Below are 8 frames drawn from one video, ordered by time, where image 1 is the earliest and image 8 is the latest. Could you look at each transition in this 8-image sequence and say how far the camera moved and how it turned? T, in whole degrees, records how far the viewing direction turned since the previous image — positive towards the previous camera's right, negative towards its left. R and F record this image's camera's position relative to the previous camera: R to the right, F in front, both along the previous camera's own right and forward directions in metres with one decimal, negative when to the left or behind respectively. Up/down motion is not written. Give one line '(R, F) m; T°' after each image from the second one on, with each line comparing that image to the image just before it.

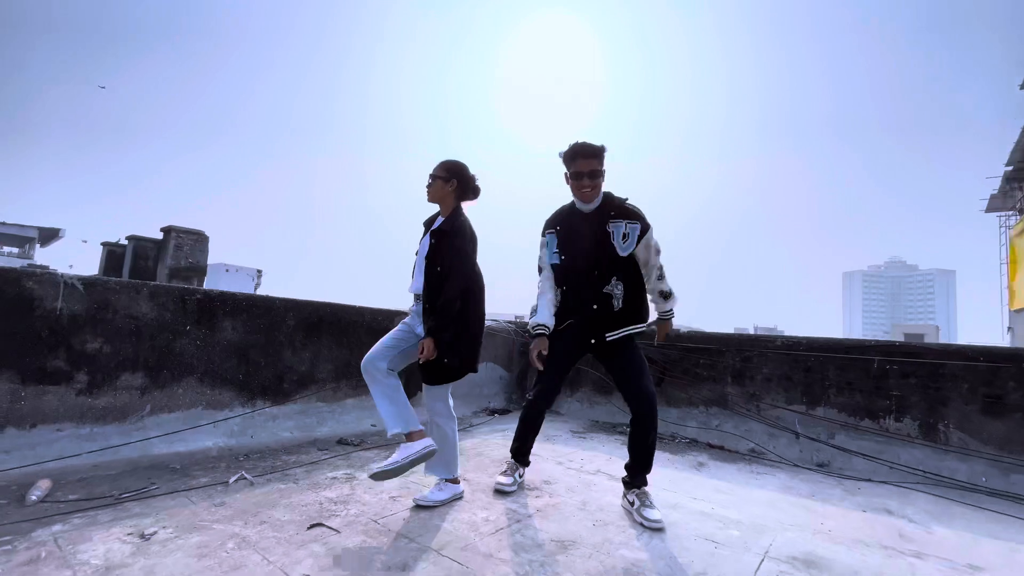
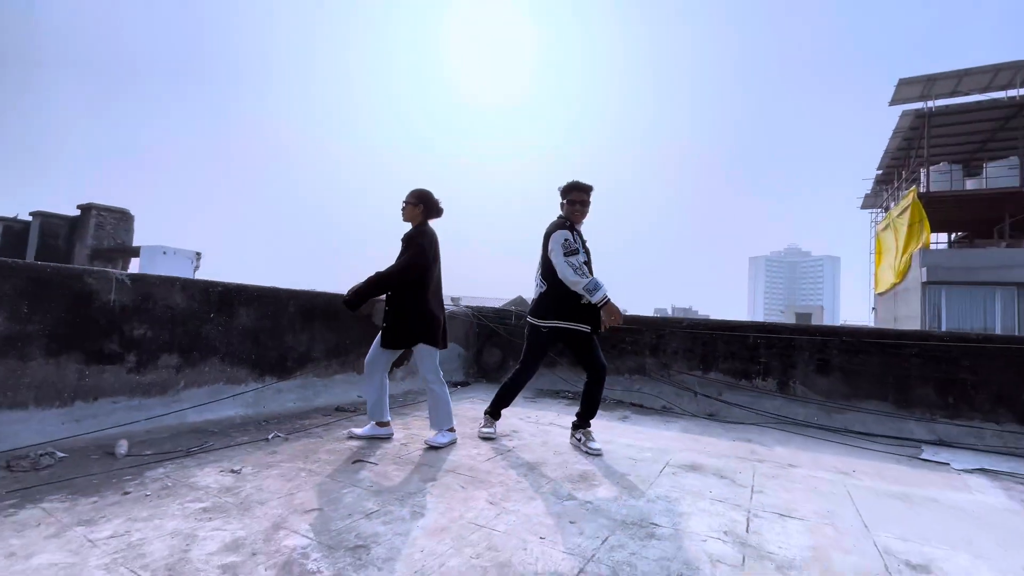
(-0.3, -0.7) m; +8°
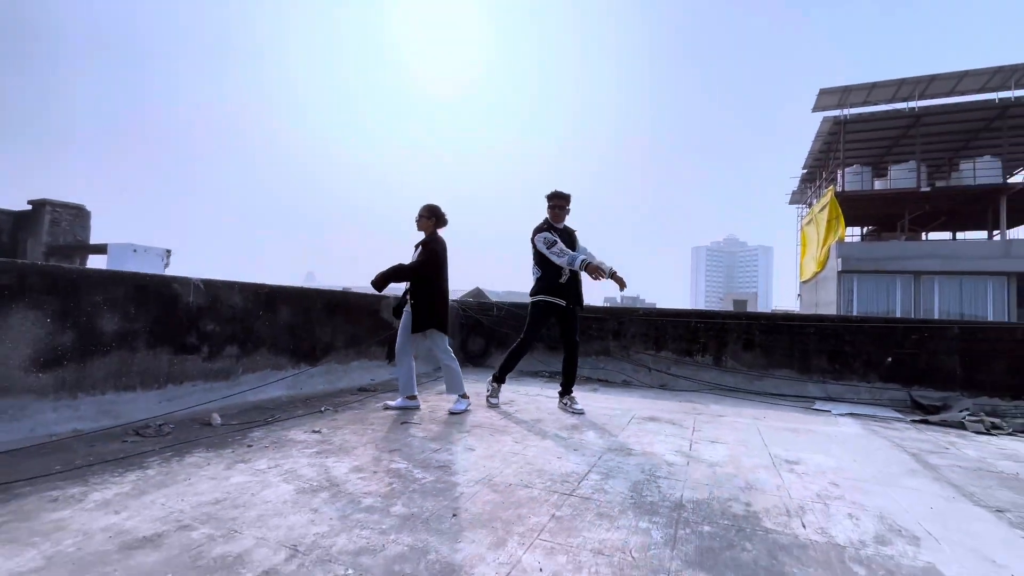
(-0.4, -0.8) m; +6°
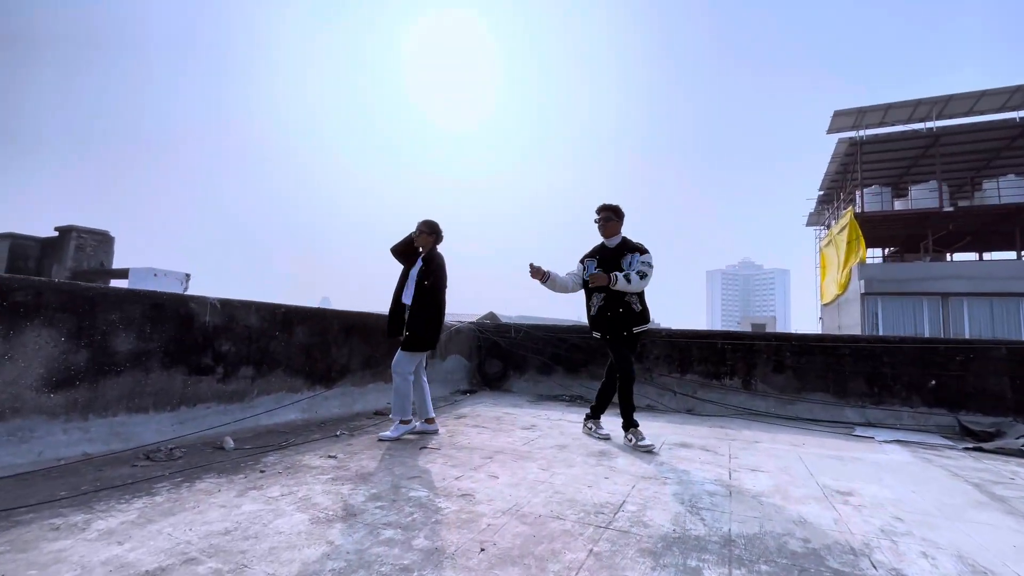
(-0.1, +0.1) m; -1°
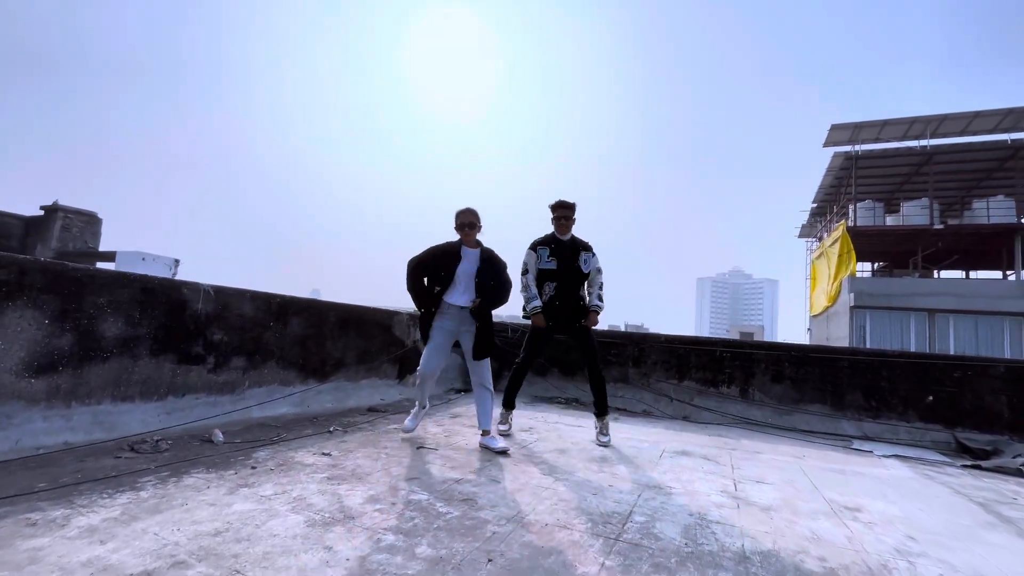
(-0.1, +0.1) m; +1°
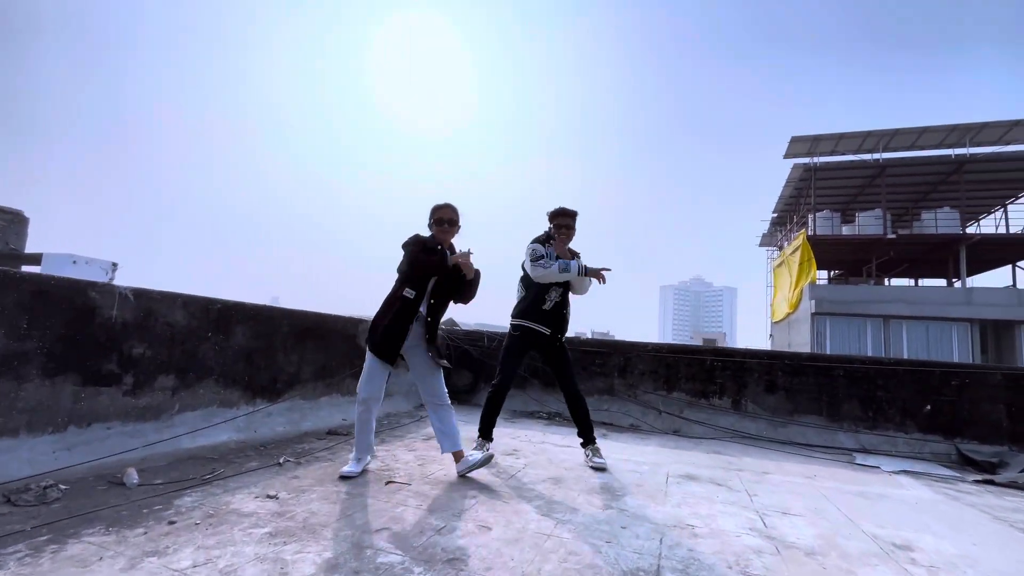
(-0.1, +0.4) m; +4°
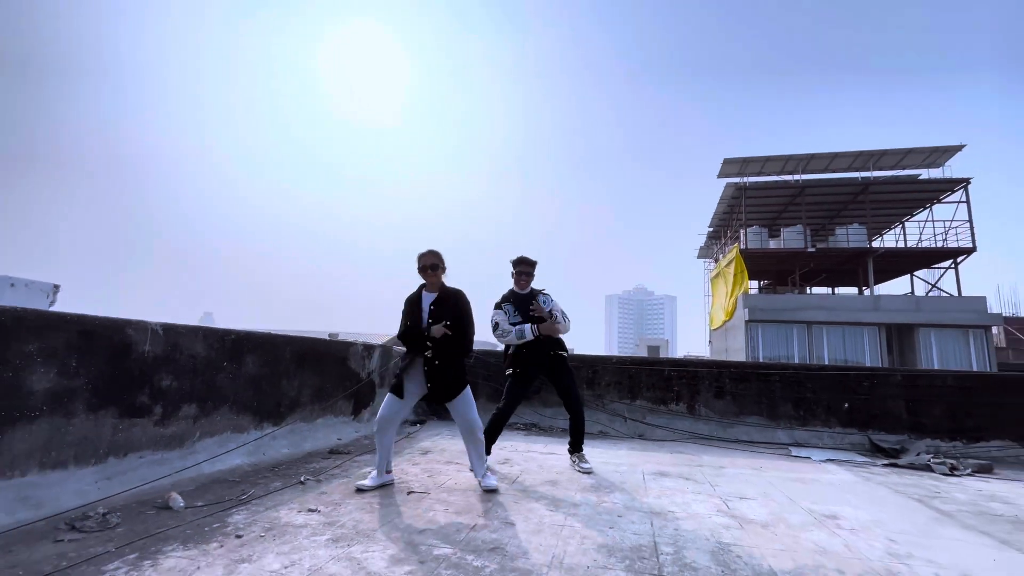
(-0.3, -0.4) m; +6°
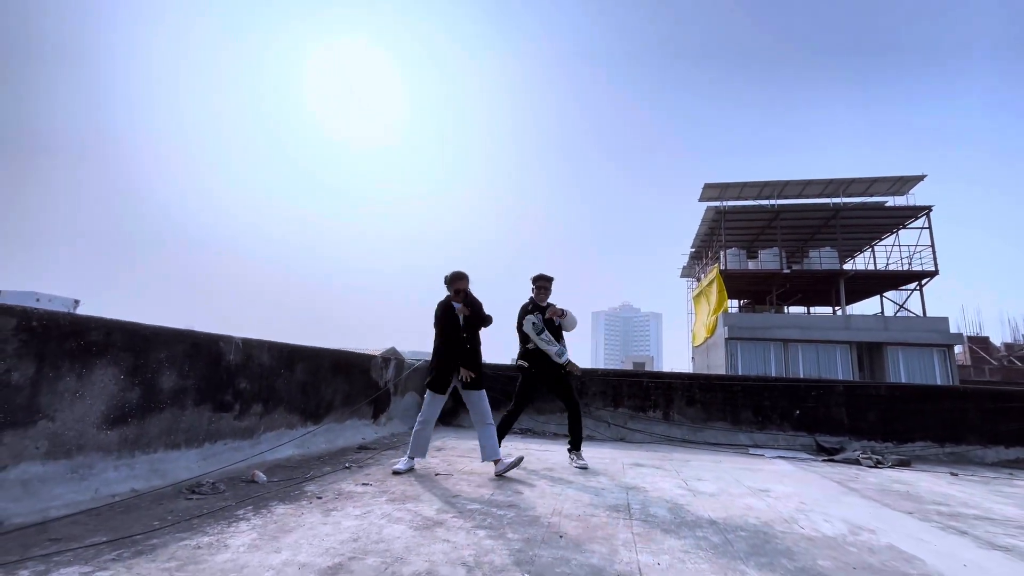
(-0.1, -0.8) m; +1°
